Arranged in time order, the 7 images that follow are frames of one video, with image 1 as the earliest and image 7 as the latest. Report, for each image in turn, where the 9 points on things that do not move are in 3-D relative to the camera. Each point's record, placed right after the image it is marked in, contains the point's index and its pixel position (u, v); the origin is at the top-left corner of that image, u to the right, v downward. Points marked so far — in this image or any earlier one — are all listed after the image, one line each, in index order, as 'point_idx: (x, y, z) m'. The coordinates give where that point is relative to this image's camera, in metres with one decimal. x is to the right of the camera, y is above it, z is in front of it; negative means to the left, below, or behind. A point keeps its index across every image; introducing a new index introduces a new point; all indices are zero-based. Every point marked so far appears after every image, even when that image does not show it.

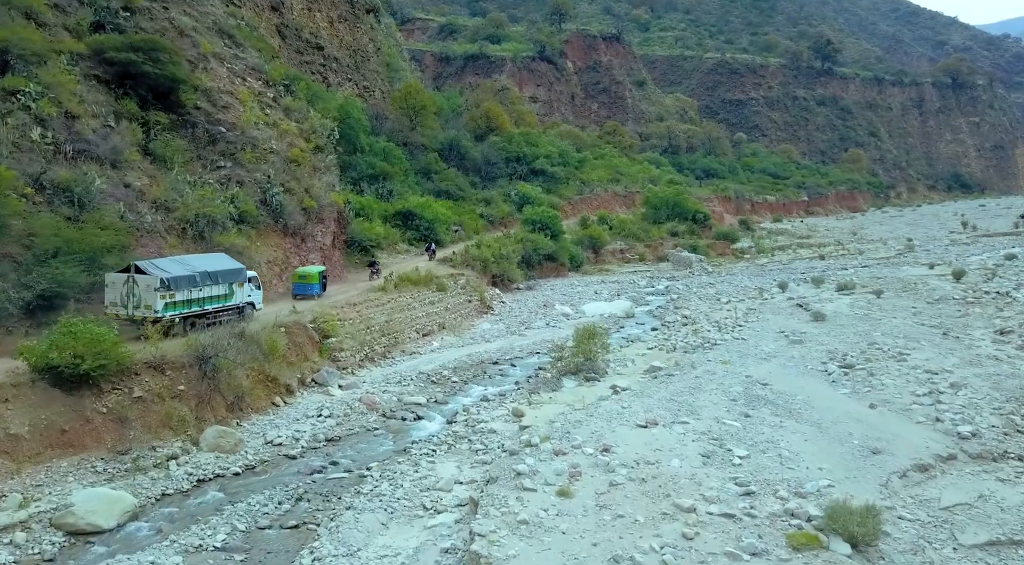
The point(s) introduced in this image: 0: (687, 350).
0: (+4.4, -1.8, +20.0) m
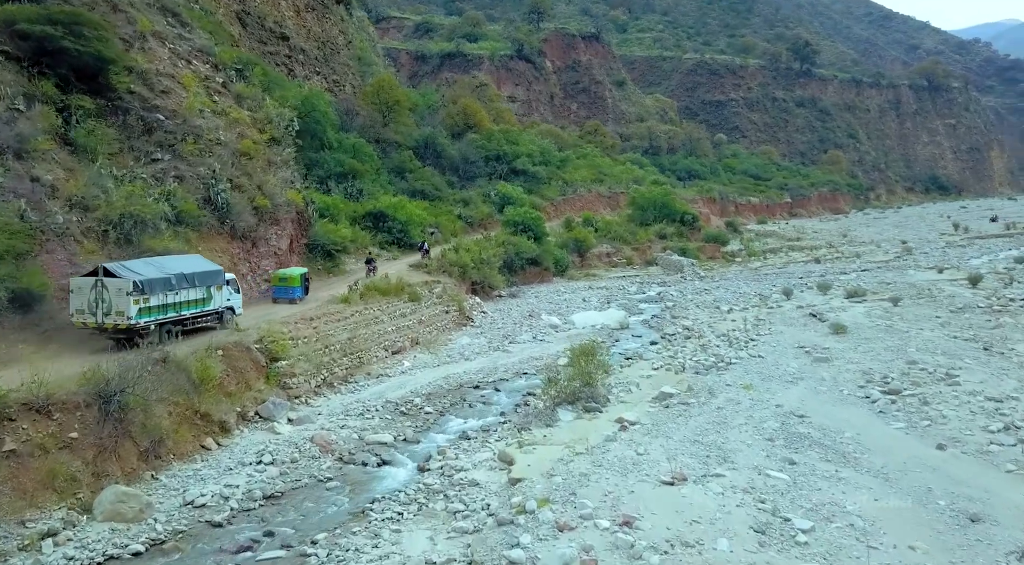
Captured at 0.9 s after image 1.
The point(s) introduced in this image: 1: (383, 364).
0: (+4.0, -2.0, +17.2) m
1: (-3.1, -2.0, +19.2) m
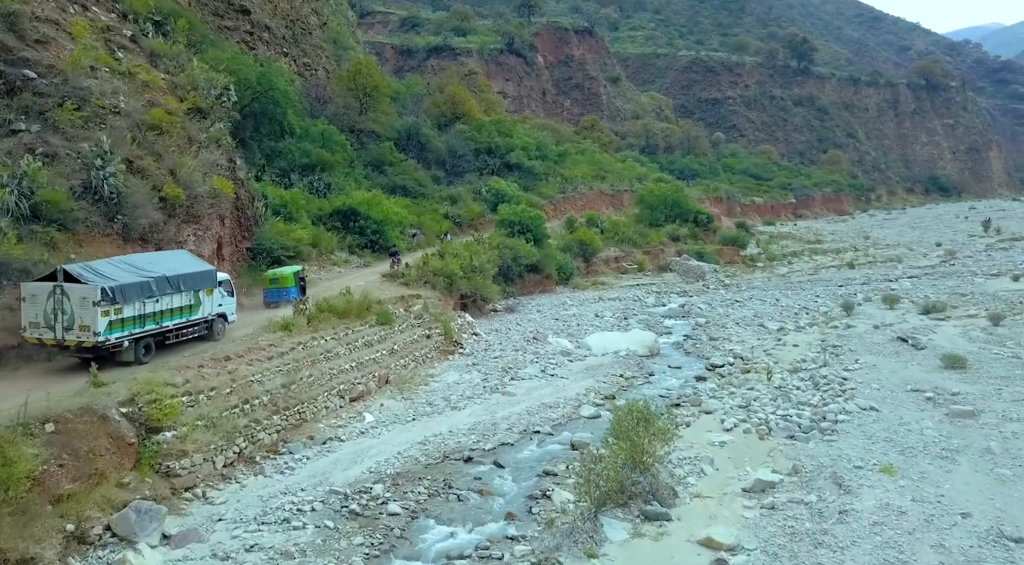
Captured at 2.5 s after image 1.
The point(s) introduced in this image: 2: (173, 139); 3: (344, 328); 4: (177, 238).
0: (+4.2, -2.3, +11.6) m
1: (-3.0, -2.3, +13.5) m
2: (-7.2, +3.1, +16.9) m
3: (-3.4, -0.9, +16.0) m
4: (-6.6, +0.9, +15.4) m
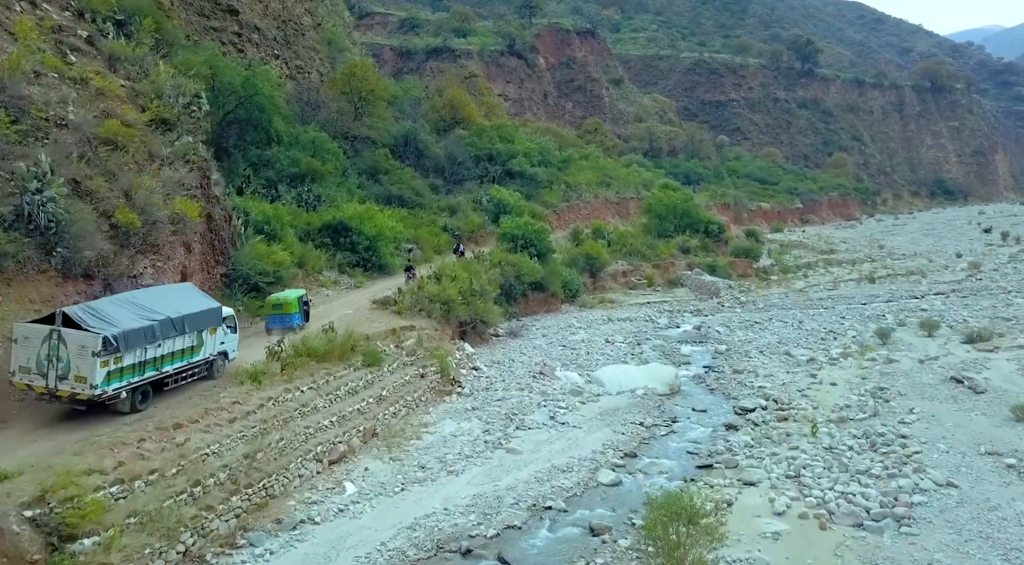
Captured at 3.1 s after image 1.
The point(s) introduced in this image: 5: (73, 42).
0: (+4.3, -3.0, +9.5) m
1: (-2.9, -3.0, +11.4) m
2: (-7.1, +2.4, +14.8) m
3: (-3.3, -1.6, +13.9) m
4: (-6.4, +0.2, +13.3) m
5: (-8.7, +4.7, +15.7) m
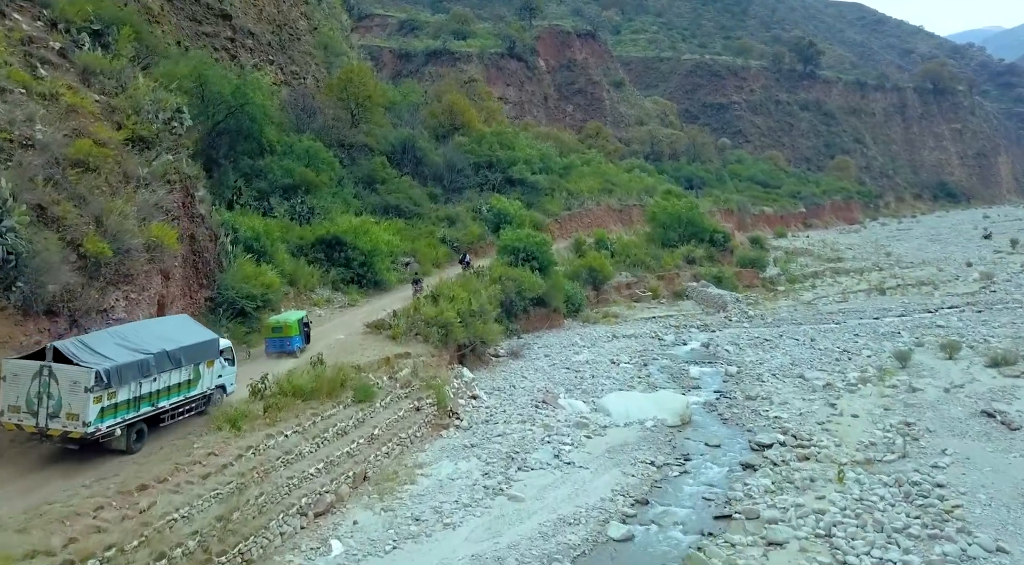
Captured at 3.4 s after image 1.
0: (+4.3, -3.5, +8.5) m
1: (-2.9, -3.6, +10.4) m
2: (-7.1, +1.8, +13.8) m
3: (-3.3, -2.2, +12.9) m
4: (-6.4, -0.4, +12.3) m
5: (-8.7, +4.2, +14.7) m
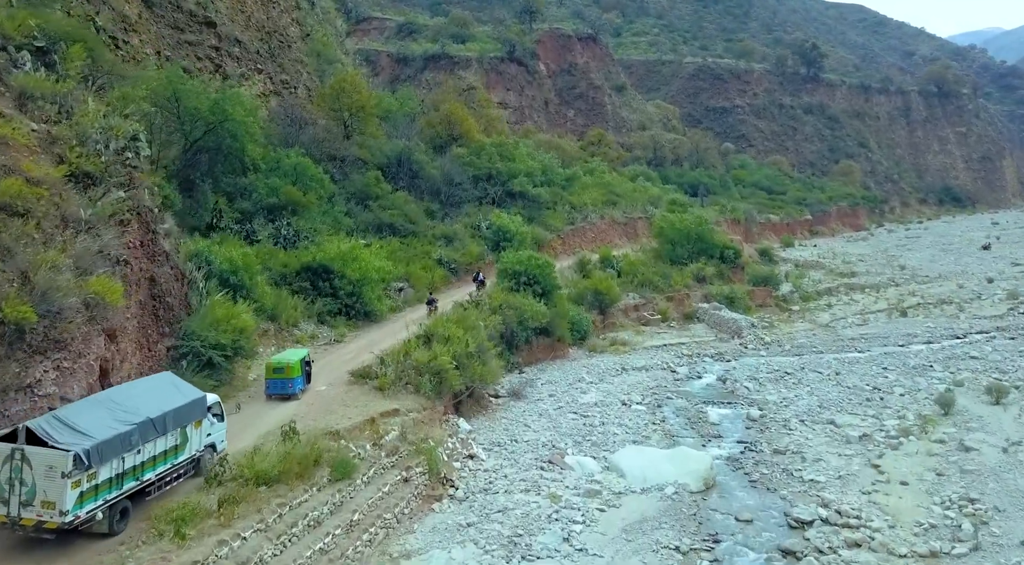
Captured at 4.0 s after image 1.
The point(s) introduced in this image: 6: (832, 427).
0: (+4.3, -4.4, +6.4) m
1: (-2.8, -4.5, +8.4) m
2: (-7.0, +0.9, +11.8) m
3: (-3.2, -3.1, +10.9) m
4: (-6.4, -1.3, +10.3) m
5: (-8.6, +3.3, +12.7) m
6: (+7.8, -3.5, +19.5) m
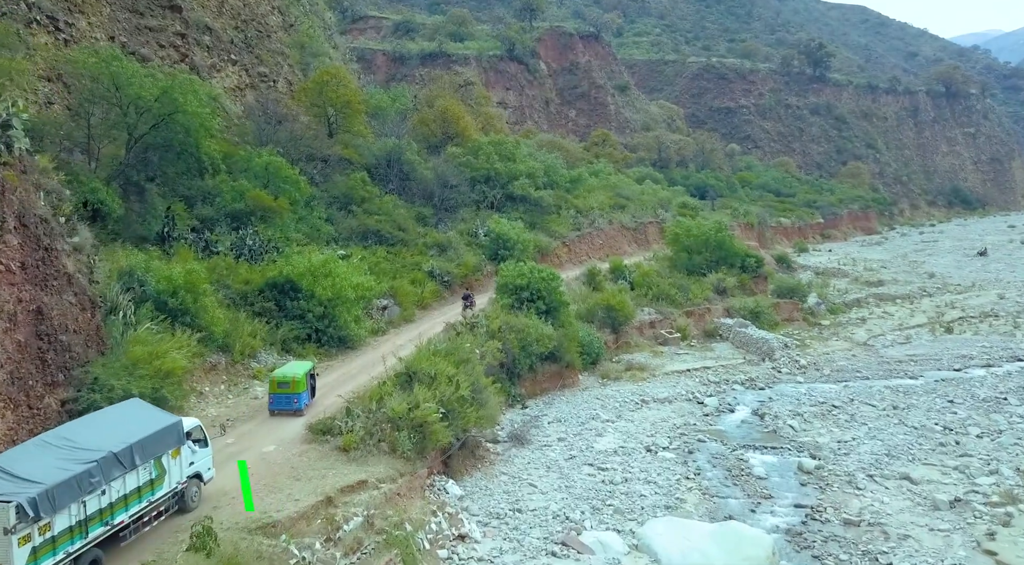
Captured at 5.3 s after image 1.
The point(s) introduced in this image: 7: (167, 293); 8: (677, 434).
0: (+4.4, -4.9, +2.7) m
1: (-2.8, -4.9, +4.7) m
2: (-7.0, +0.4, +8.1) m
3: (-3.2, -3.6, +7.2) m
4: (-6.3, -1.7, +6.6) m
5: (-8.6, +2.8, +9.0) m
6: (+7.8, -4.0, +15.8) m
7: (-7.2, -0.2, +16.8) m
8: (+4.1, -3.7, +19.5) m
